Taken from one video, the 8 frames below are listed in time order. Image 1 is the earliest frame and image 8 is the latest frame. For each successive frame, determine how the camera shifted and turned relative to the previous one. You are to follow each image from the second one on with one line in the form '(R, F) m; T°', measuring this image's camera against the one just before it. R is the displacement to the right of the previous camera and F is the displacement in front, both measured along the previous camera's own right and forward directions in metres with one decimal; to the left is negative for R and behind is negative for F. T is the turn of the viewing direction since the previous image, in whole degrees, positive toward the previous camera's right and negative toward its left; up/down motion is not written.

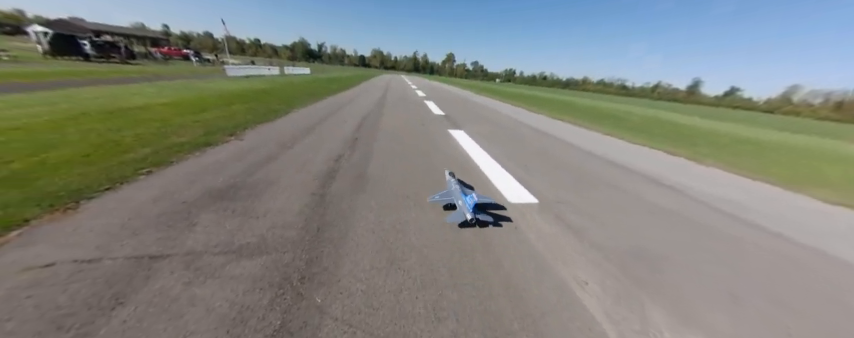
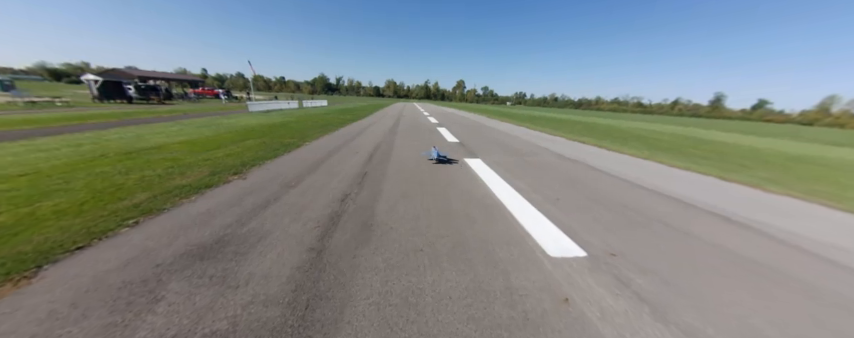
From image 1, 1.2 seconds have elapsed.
(0.0, +0.5) m; -3°
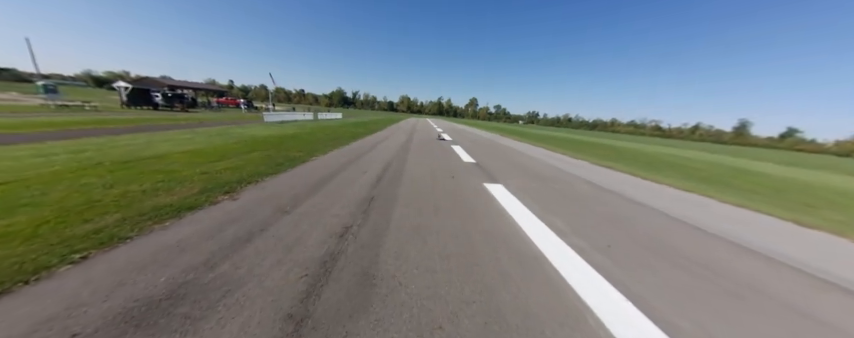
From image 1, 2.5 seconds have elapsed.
(-0.1, +0.6) m; -2°
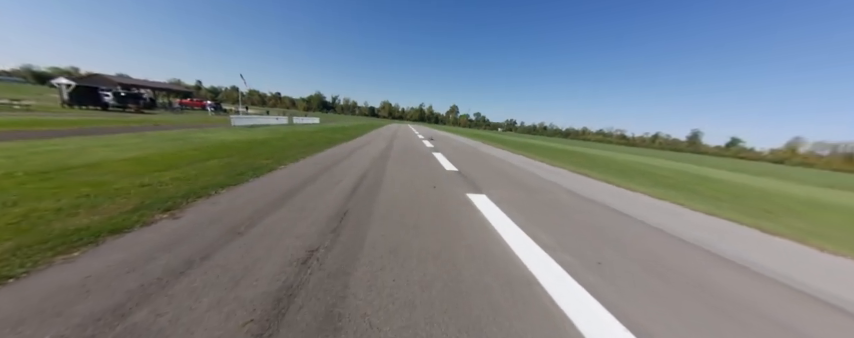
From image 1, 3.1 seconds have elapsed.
(0.0, +0.3) m; +5°
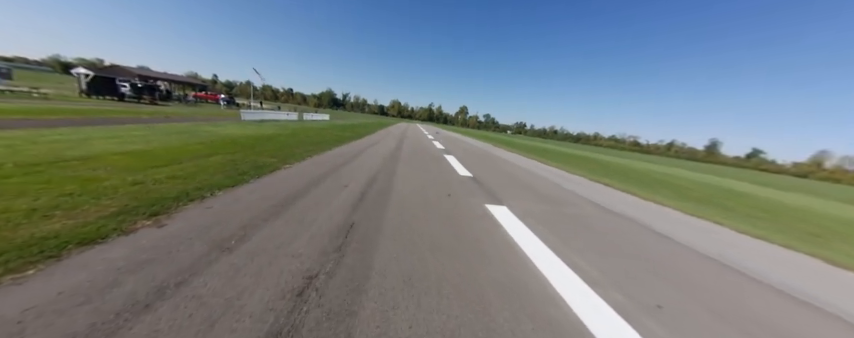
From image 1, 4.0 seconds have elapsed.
(-0.2, +0.5) m; -2°
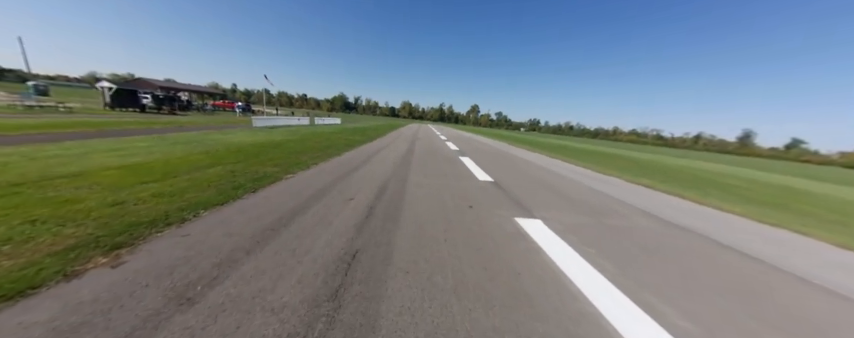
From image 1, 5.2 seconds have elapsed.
(-0.1, +0.7) m; -3°
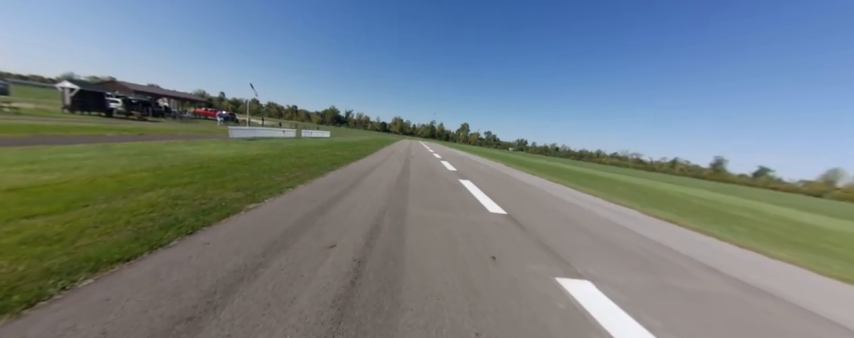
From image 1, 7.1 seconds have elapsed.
(-0.3, +1.1) m; +3°
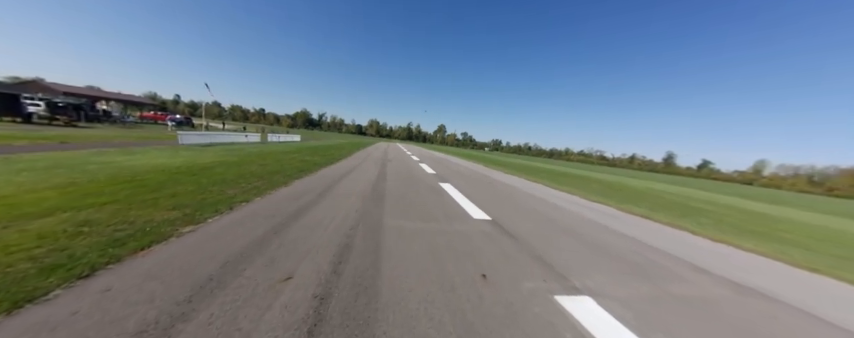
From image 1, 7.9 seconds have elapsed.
(0.0, +0.5) m; +5°
